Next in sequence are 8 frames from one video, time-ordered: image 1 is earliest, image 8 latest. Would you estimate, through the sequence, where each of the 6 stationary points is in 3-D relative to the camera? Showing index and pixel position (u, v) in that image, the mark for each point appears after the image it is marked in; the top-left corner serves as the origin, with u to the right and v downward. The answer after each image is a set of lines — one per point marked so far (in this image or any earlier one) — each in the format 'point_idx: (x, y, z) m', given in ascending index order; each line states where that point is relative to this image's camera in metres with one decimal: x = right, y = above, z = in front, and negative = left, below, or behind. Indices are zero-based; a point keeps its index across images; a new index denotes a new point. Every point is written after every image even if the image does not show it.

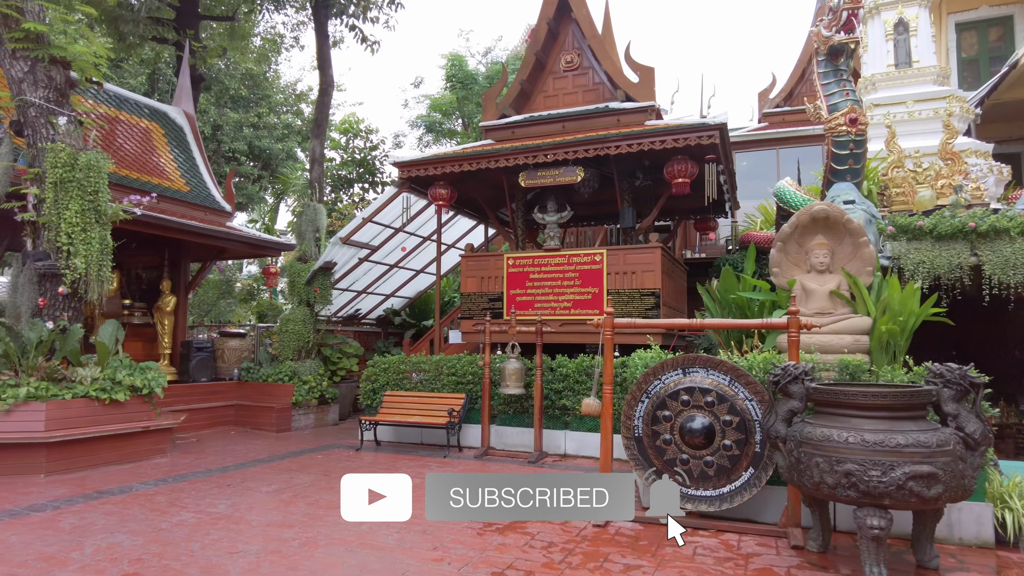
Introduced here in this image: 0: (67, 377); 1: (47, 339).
0: (-4.3, -0.9, +6.4) m
1: (-4.5, -0.5, +6.4) m
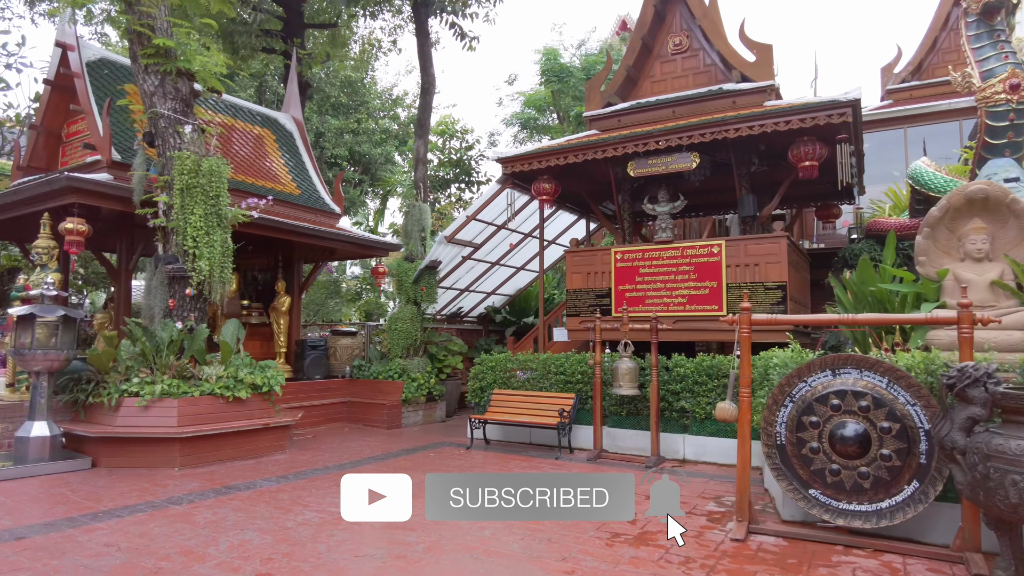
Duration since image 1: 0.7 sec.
0: (-3.2, -0.9, +6.7) m
1: (-3.4, -0.5, +6.7) m
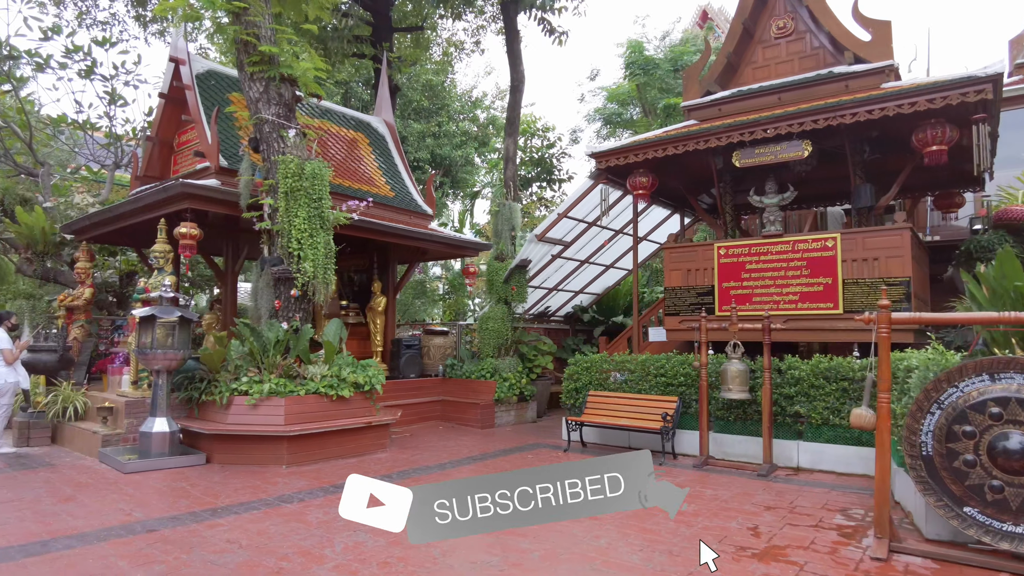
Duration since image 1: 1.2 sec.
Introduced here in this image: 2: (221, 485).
0: (-2.2, -0.9, +6.8) m
1: (-2.4, -0.5, +6.9) m
2: (-2.4, -1.7, +5.5) m
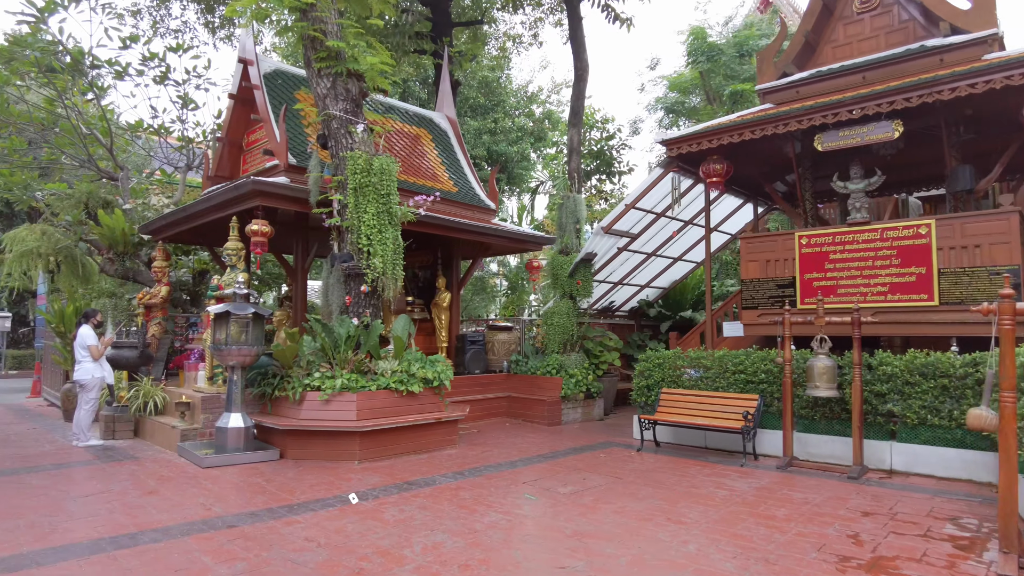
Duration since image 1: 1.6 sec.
0: (-1.5, -0.9, +6.8) m
1: (-1.6, -0.5, +6.9) m
2: (-1.8, -1.6, +5.5) m
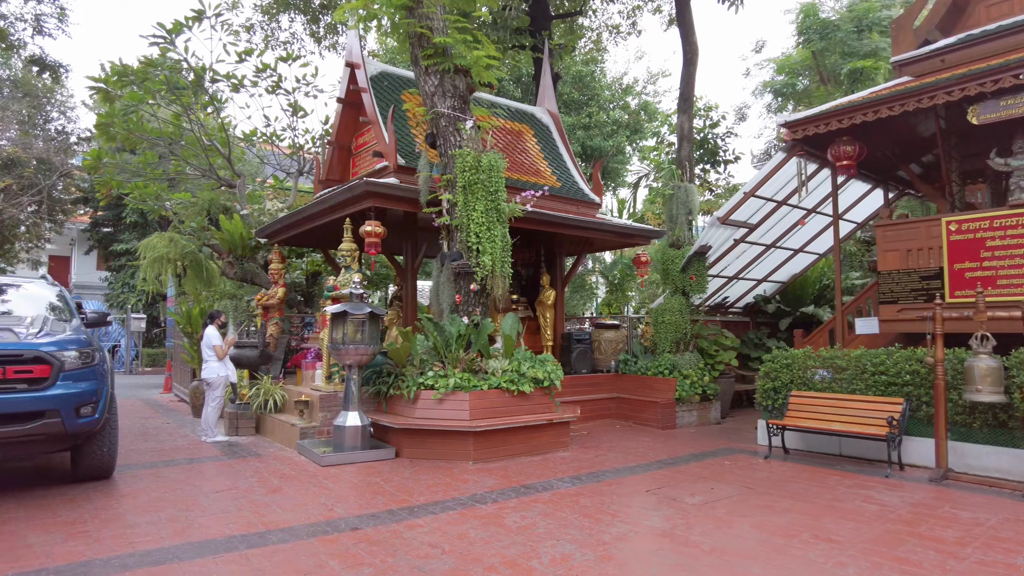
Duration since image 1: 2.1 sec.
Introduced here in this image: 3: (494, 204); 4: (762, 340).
0: (-0.3, -0.8, +6.7) m
1: (-0.5, -0.5, +6.8) m
2: (-0.8, -1.6, +5.5) m
3: (-0.2, +0.9, +6.7) m
4: (+4.2, -0.9, +11.0) m
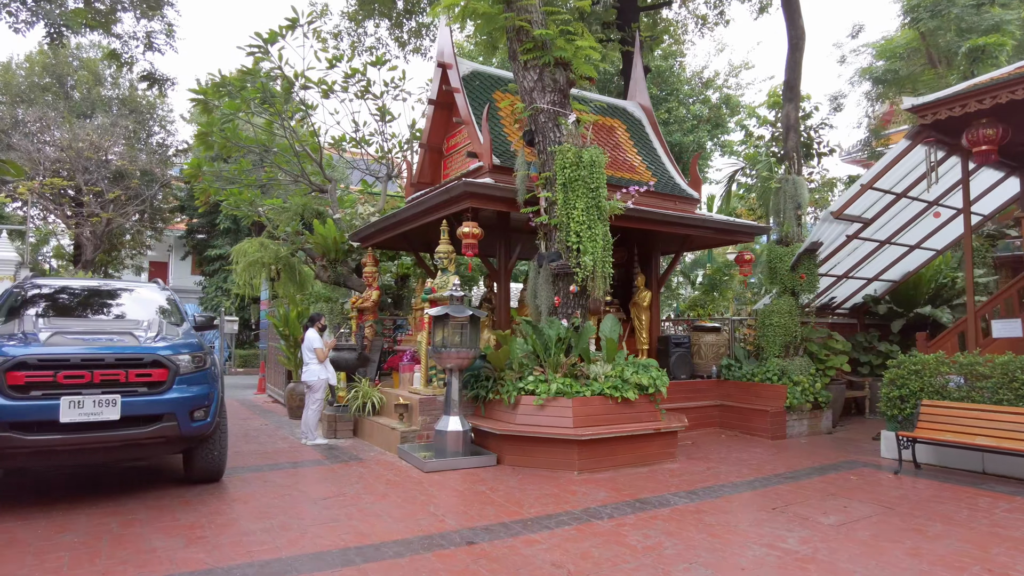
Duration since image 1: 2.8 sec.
0: (+0.7, -0.9, +6.4) m
1: (+0.5, -0.5, +6.5) m
2: (+0.1, -1.6, +5.2) m
3: (+0.8, +0.9, +6.4) m
4: (+5.7, -0.9, +10.2) m
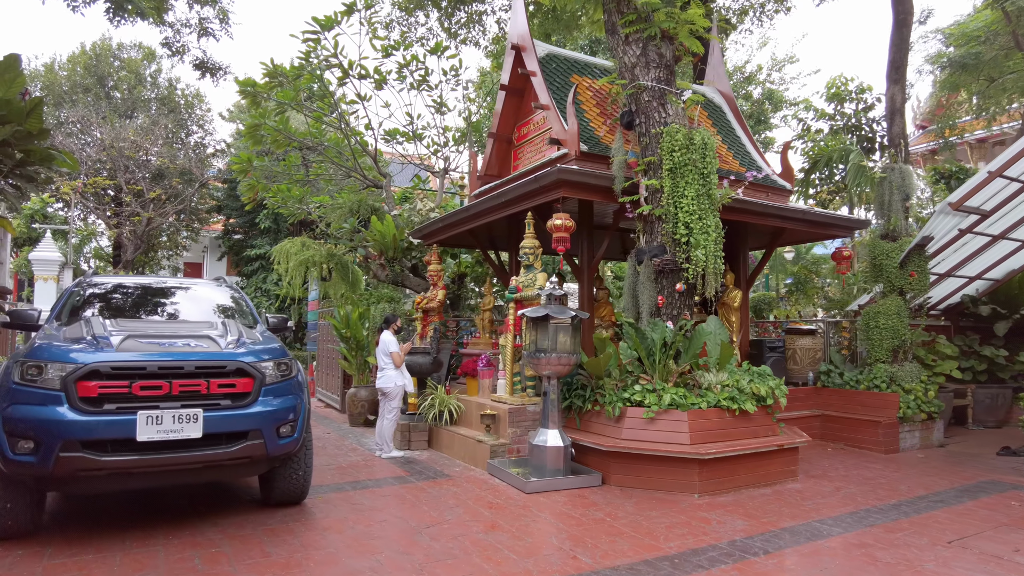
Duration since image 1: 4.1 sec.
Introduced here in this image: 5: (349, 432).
0: (+1.6, -0.8, +5.7) m
1: (+1.4, -0.5, +5.8) m
2: (+0.9, -1.6, +4.6) m
3: (+1.7, +0.9, +5.7) m
4: (+6.7, -0.9, +9.4) m
5: (-2.0, -1.8, +8.1) m
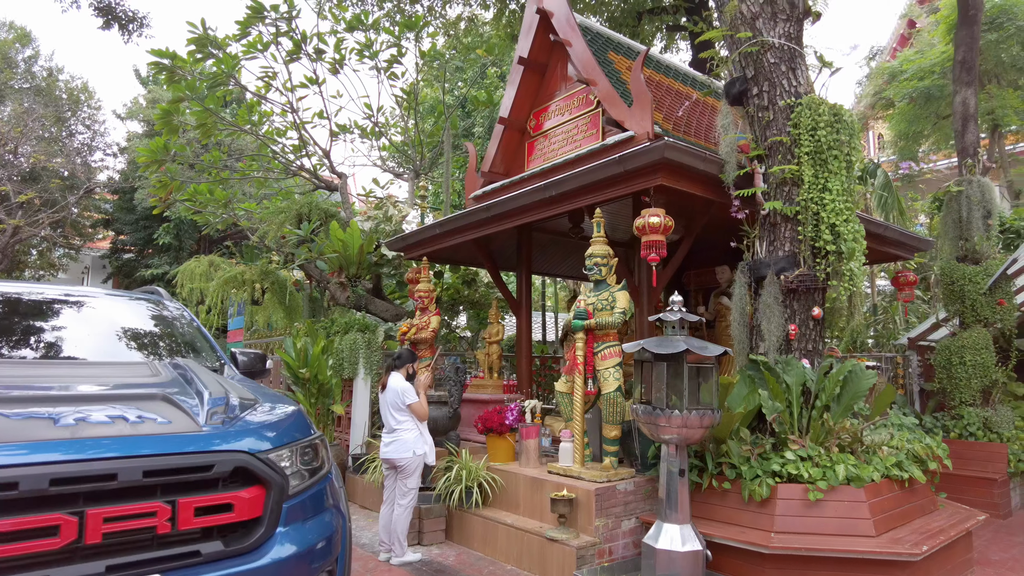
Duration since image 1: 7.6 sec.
0: (+2.2, -1.0, +4.0) m
1: (+2.0, -0.6, +4.1) m
2: (+1.7, -1.7, +2.8) m
3: (+2.3, +0.7, +4.2) m
4: (+6.7, -1.3, +8.4) m
5: (-1.8, -2.0, +5.8) m
